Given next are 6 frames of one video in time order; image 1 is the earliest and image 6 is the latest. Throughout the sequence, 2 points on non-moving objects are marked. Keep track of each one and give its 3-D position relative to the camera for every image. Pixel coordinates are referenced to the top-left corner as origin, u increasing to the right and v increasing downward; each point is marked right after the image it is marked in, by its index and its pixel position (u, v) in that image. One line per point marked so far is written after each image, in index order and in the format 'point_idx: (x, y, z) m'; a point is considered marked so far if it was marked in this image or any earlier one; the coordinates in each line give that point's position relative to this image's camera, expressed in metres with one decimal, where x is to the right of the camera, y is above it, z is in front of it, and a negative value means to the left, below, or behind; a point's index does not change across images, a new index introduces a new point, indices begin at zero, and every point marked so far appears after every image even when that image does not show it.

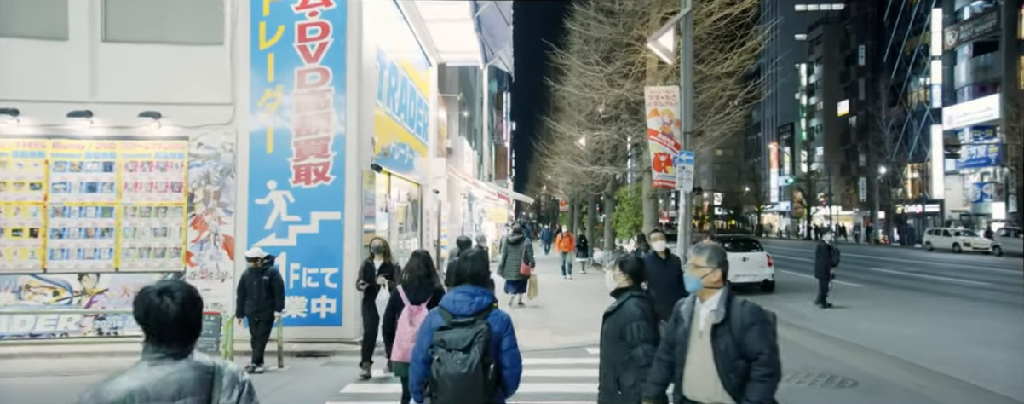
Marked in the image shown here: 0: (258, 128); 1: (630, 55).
0: (-4.4, +1.3, +10.5) m
1: (+3.5, +4.3, +17.8) m
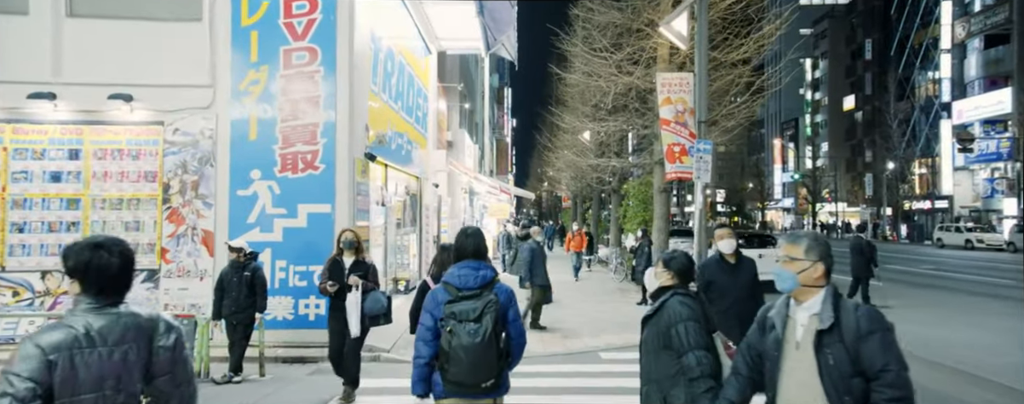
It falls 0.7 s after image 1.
0: (-4.3, +1.4, +9.6) m
1: (+3.6, +4.5, +16.9) m
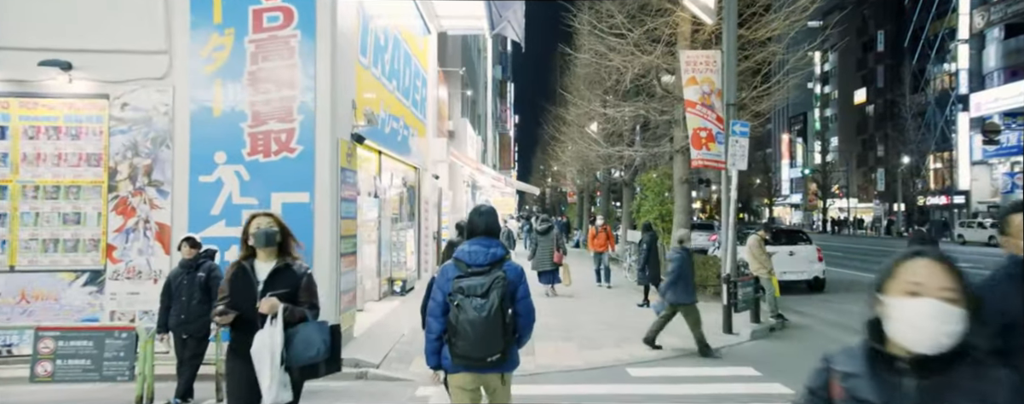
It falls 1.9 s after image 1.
0: (-4.1, +1.5, +8.1) m
1: (+3.8, +4.7, +15.4) m
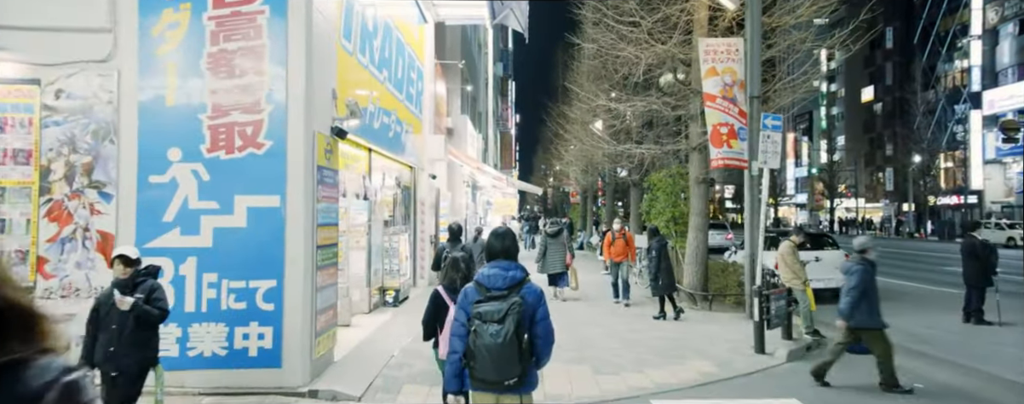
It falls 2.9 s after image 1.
0: (-4.1, +1.5, +6.9) m
1: (+3.8, +4.6, +14.2) m
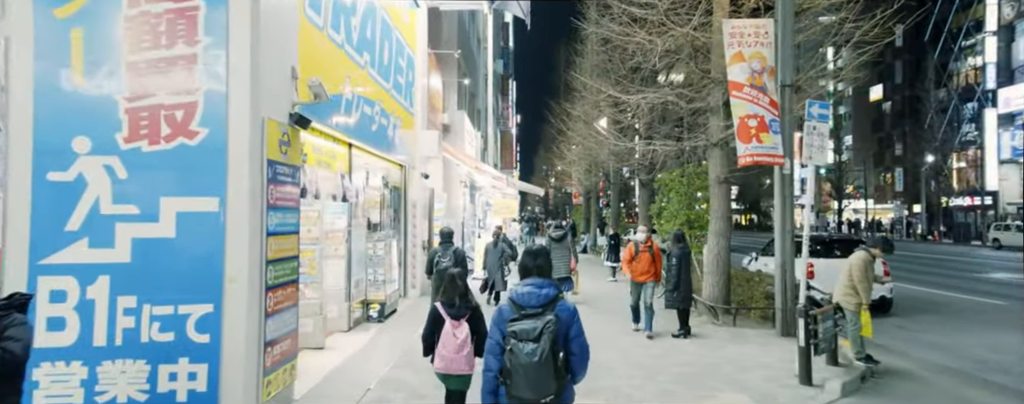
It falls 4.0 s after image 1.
0: (-4.1, +1.5, +5.4) m
1: (+3.8, +4.6, +12.7) m
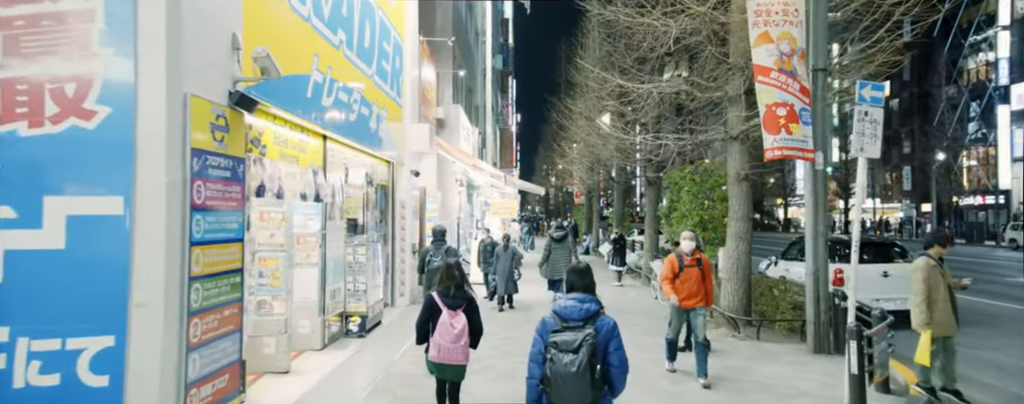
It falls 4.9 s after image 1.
0: (-4.1, +1.5, +4.1) m
1: (+3.8, +4.6, +11.4) m
